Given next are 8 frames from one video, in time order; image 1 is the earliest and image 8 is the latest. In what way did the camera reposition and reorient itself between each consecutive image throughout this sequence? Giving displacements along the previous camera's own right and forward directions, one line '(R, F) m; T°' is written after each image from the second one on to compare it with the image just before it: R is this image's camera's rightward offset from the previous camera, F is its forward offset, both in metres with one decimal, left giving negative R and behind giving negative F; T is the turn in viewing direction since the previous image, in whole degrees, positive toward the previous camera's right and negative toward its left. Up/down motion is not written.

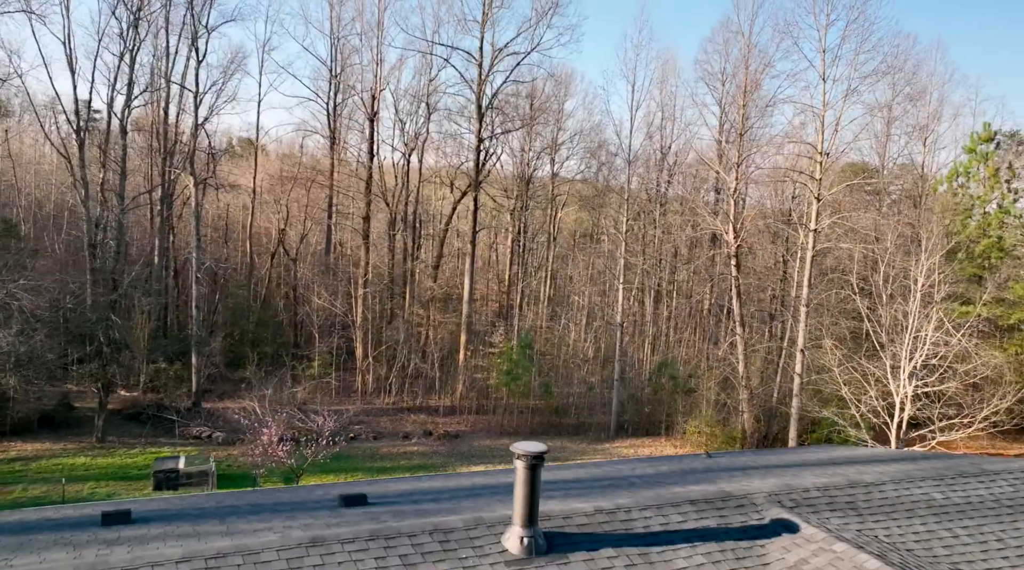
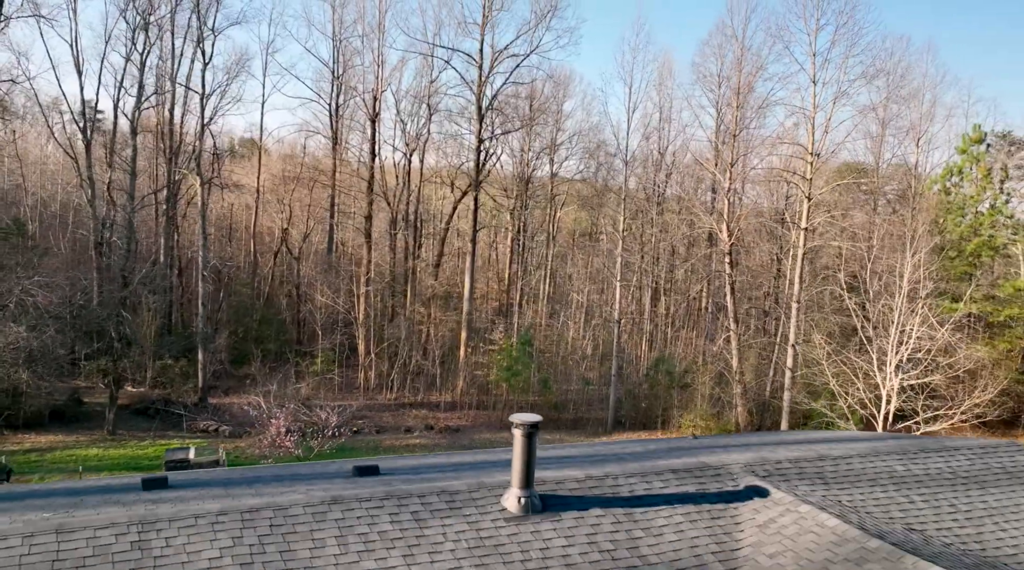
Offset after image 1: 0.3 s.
(0.0, -0.6) m; 0°
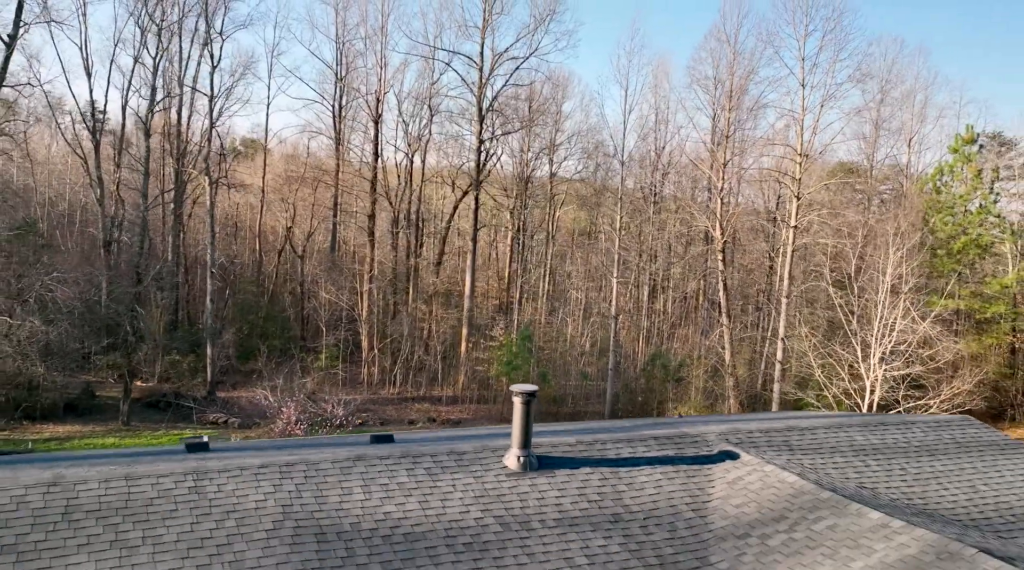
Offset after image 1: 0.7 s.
(0.0, -0.7) m; 0°
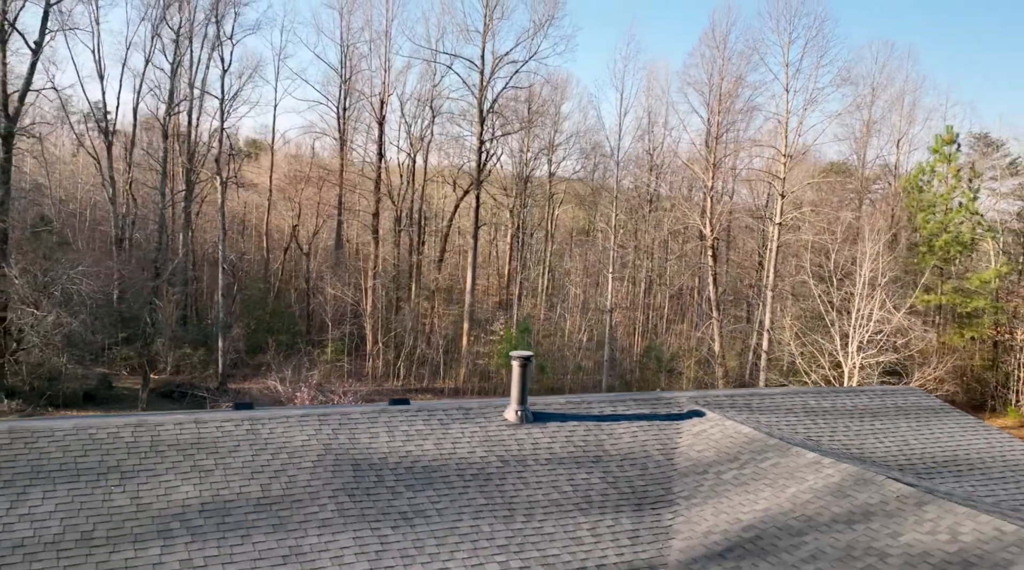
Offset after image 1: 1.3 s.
(0.0, -1.1) m; 0°
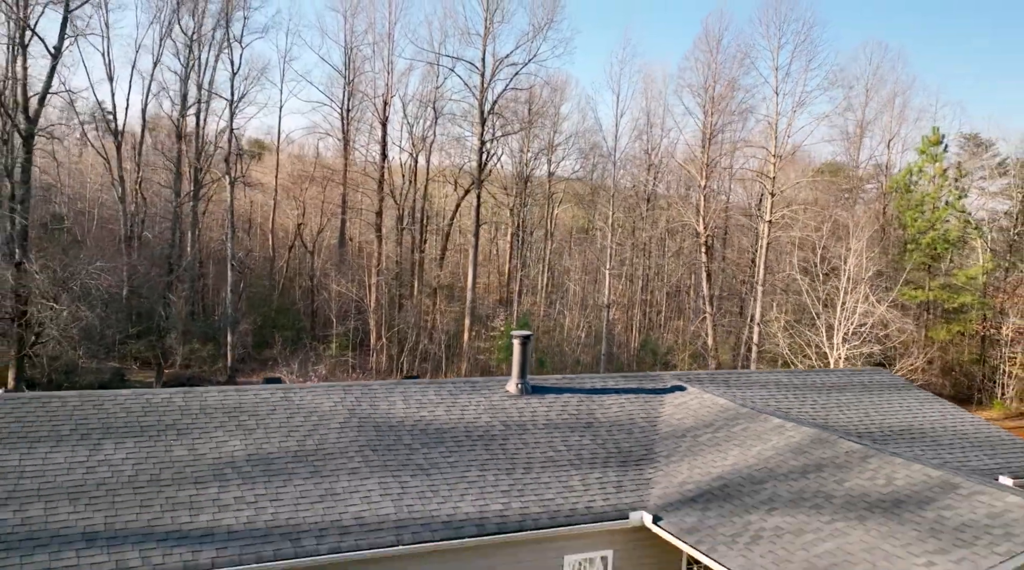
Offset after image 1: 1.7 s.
(0.0, -0.9) m; 0°
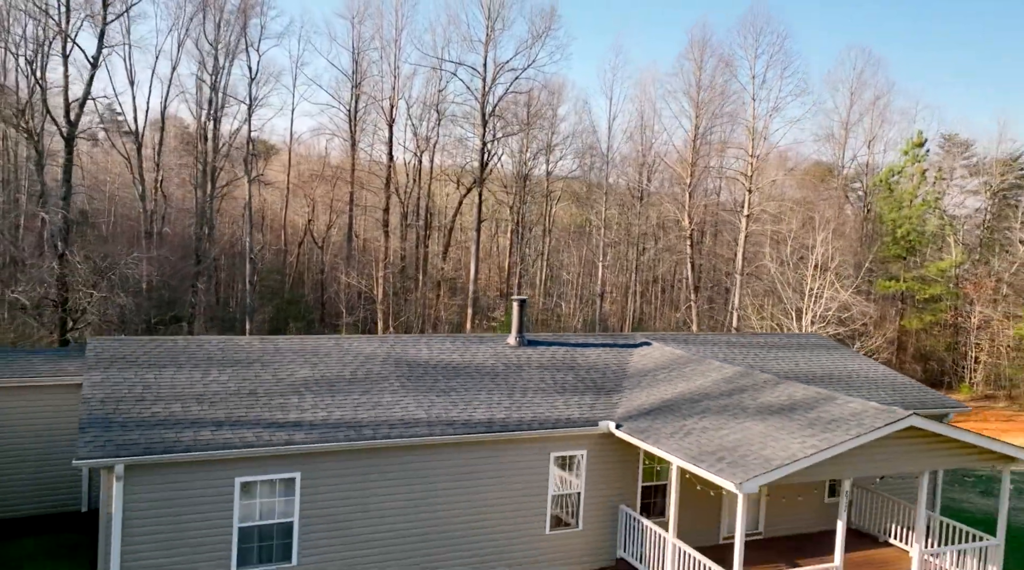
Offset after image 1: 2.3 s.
(0.0, -2.1) m; 0°
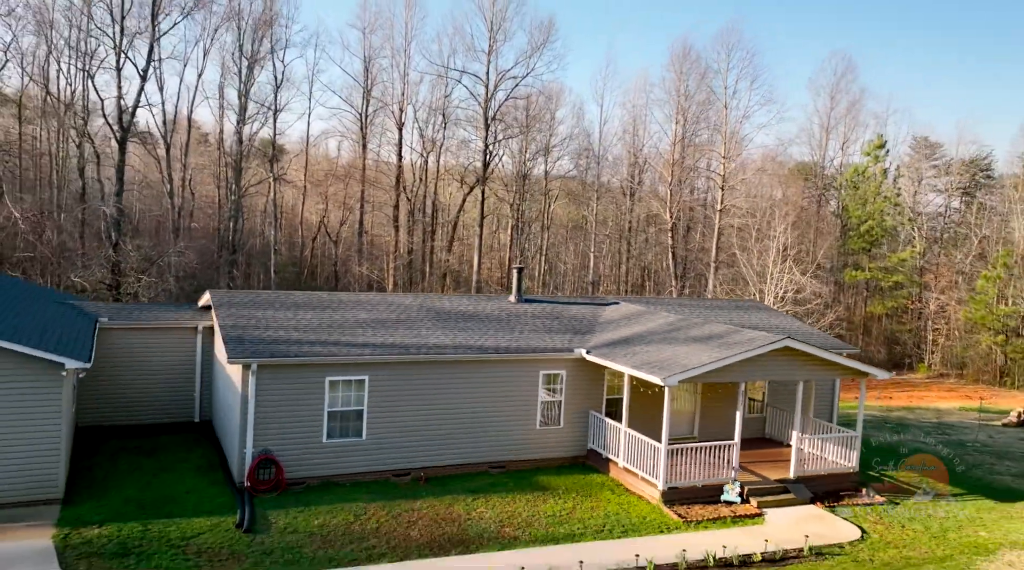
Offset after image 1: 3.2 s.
(0.0, -3.2) m; 0°
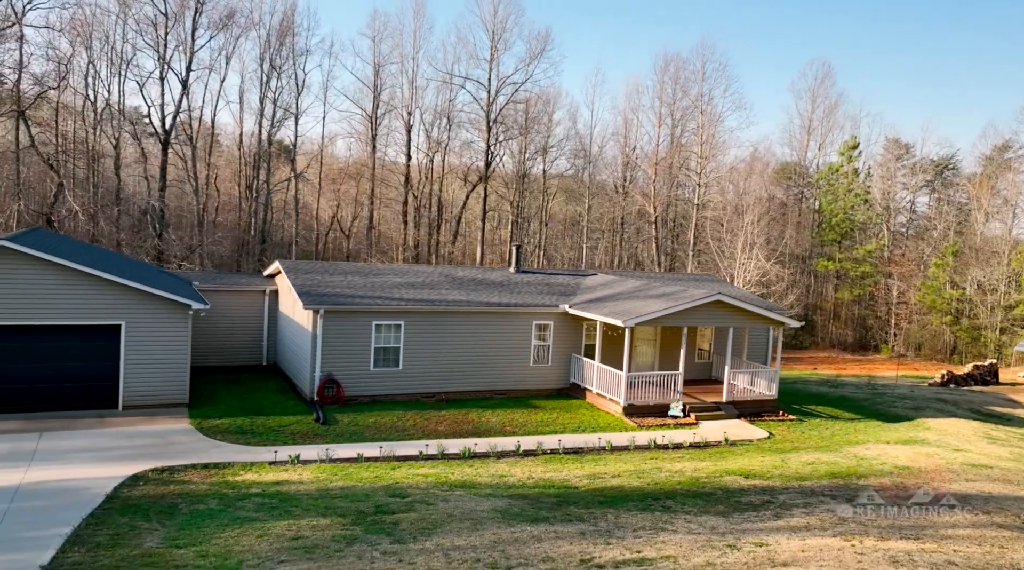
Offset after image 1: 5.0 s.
(0.0, -3.3) m; 0°
